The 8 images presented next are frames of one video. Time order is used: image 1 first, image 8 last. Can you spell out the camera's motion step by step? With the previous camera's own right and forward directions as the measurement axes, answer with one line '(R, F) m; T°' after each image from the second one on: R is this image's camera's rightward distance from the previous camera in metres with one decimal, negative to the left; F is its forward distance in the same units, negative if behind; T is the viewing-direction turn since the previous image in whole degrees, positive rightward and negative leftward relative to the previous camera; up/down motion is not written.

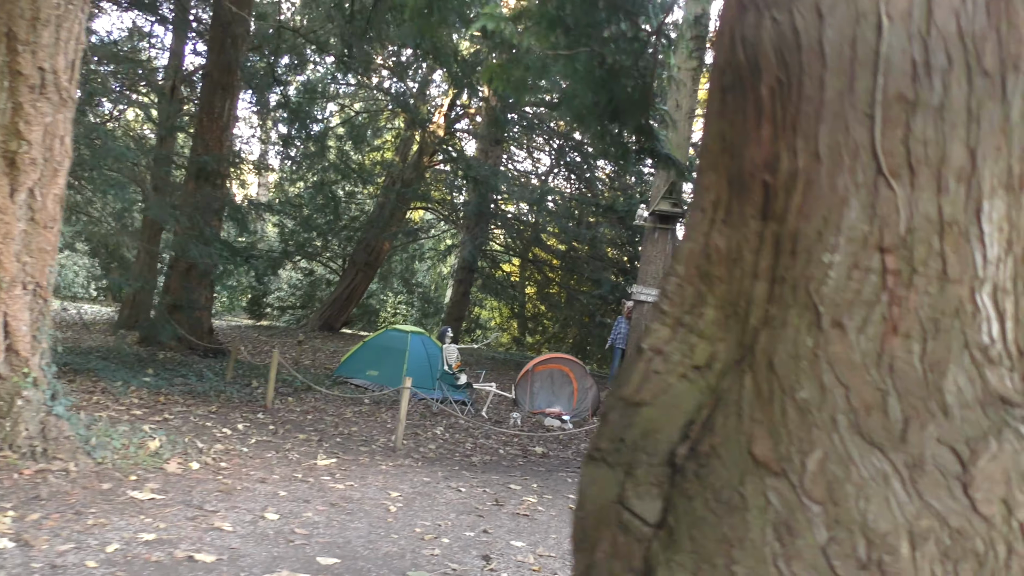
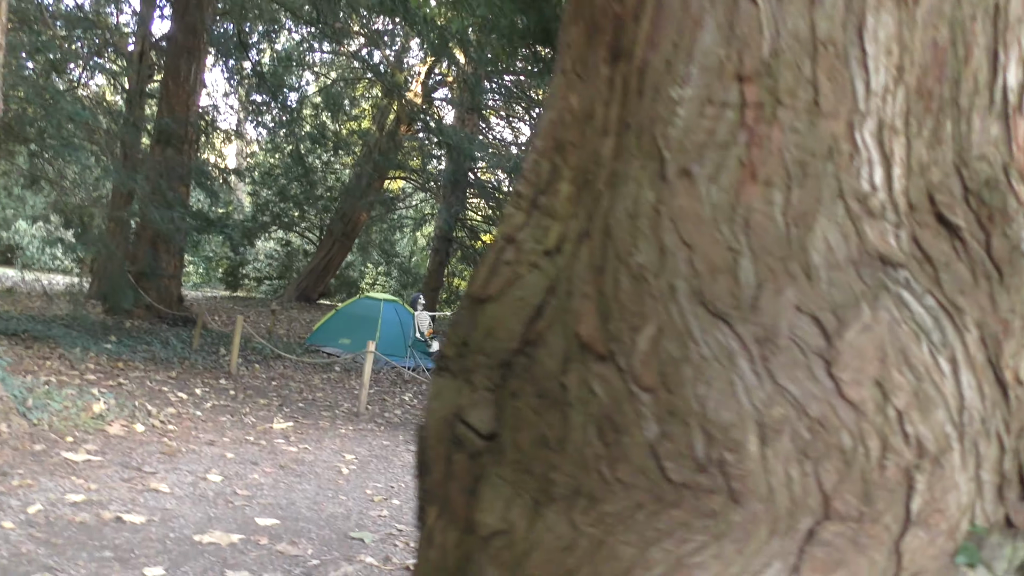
(+0.3, +0.3) m; +1°
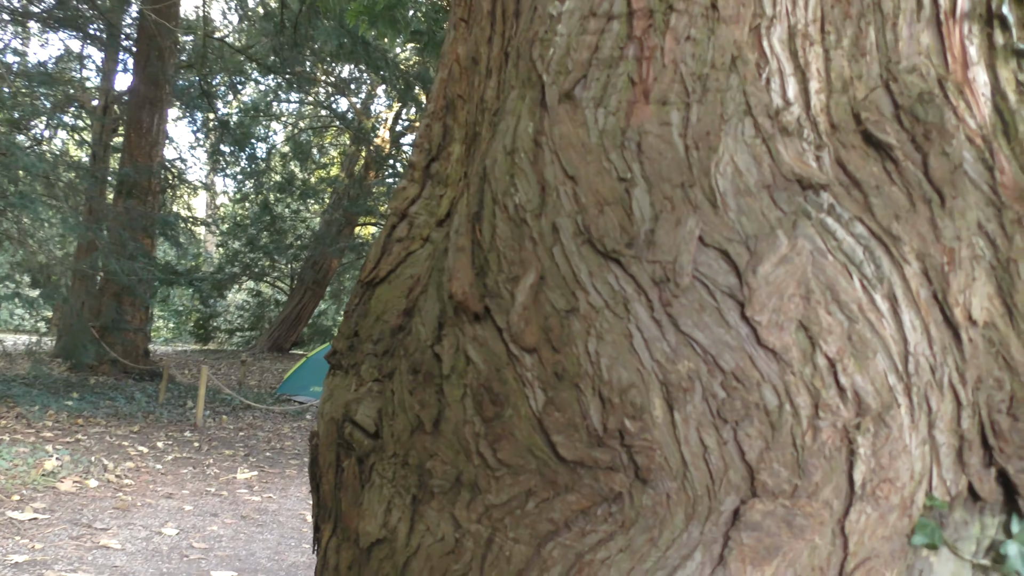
(+0.1, +0.2) m; +2°
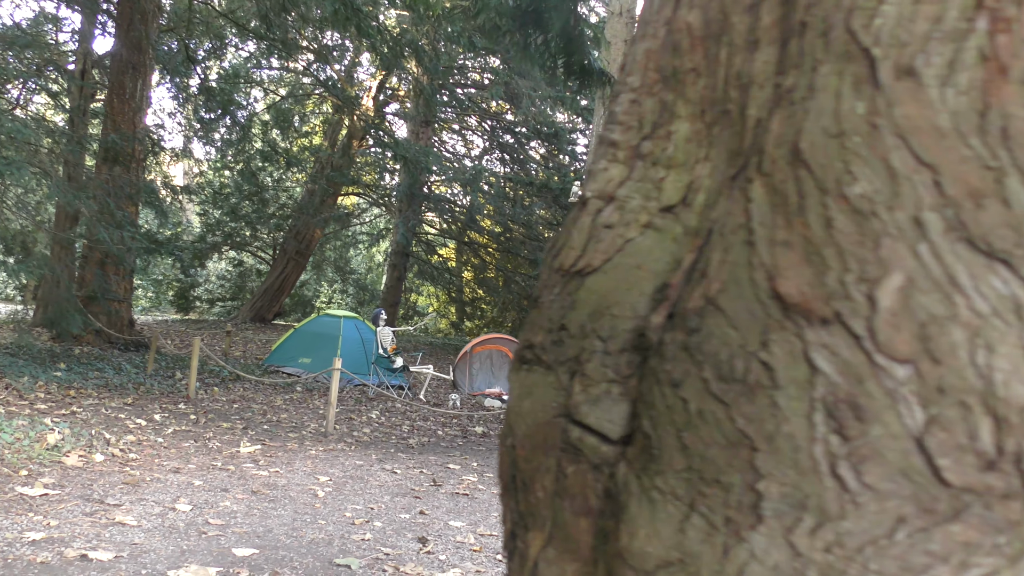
(-0.4, +0.1) m; +1°
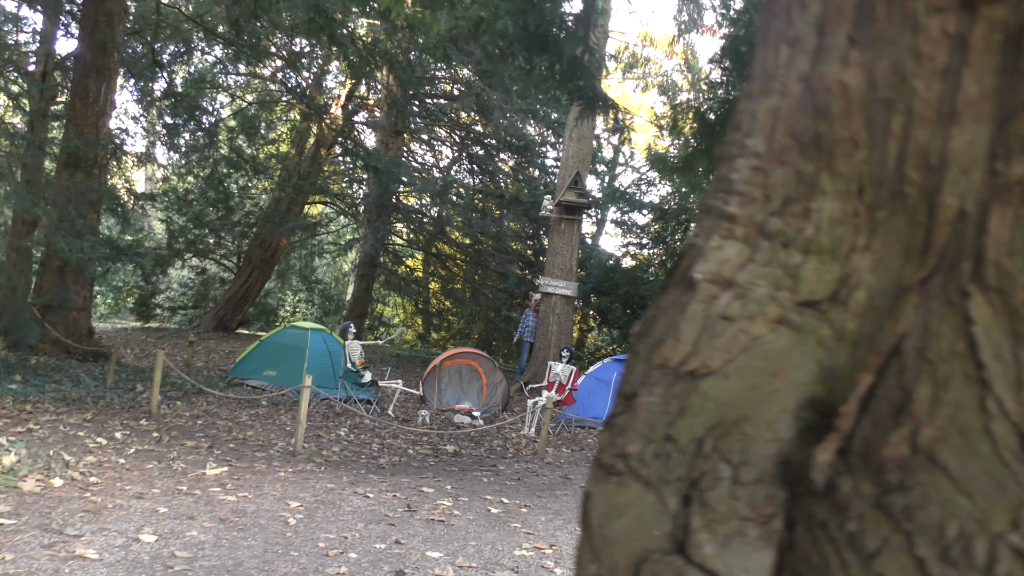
(-0.2, +0.3) m; +2°
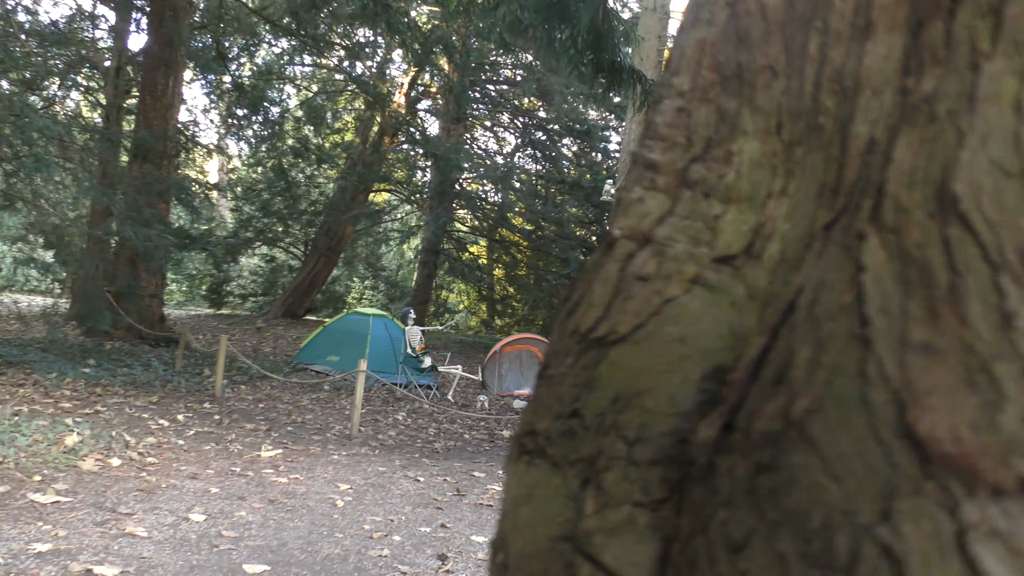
(+0.2, +0.1) m; -4°
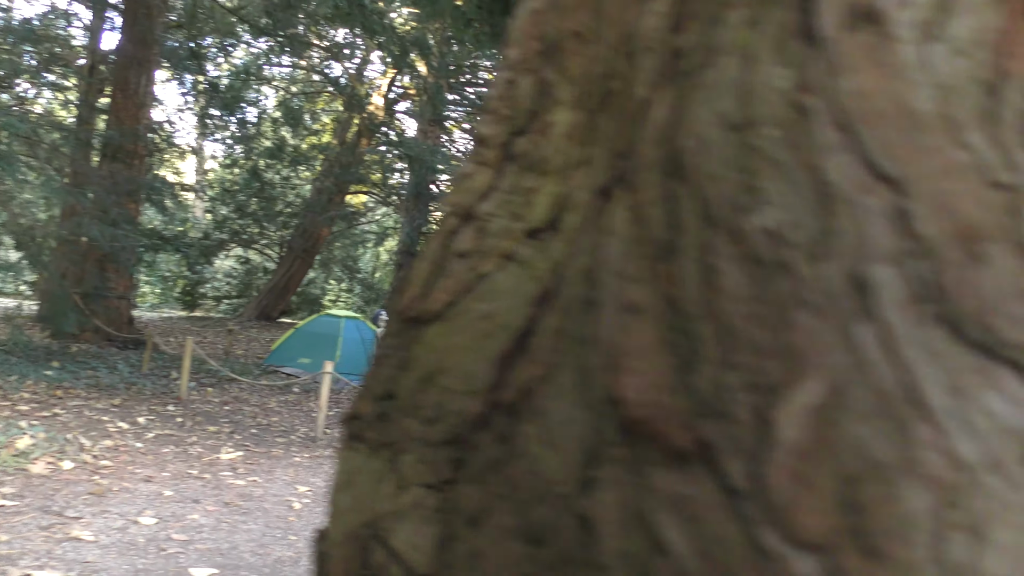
(+0.2, 0.0) m; +1°
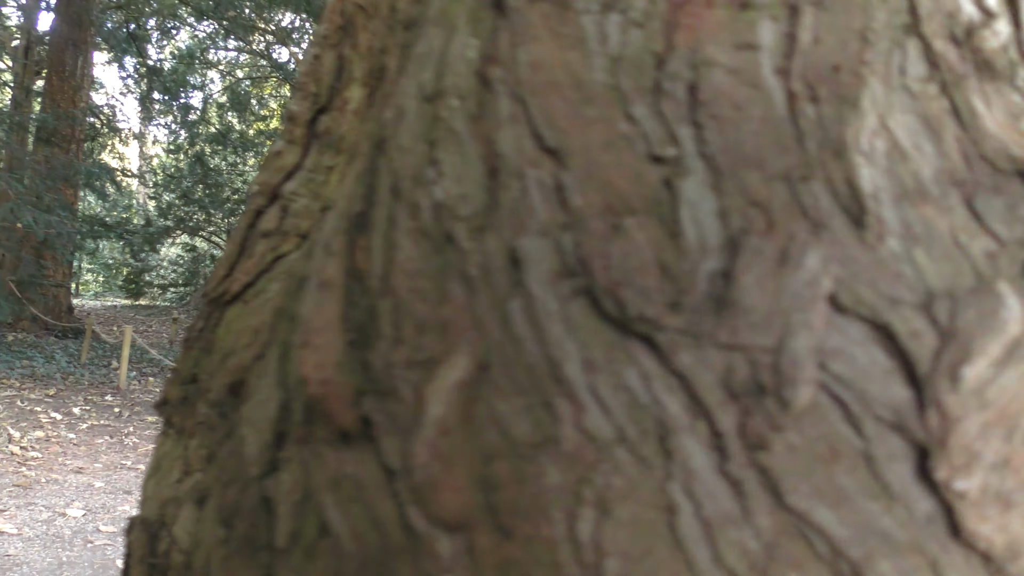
(+0.2, 0.0) m; +3°
